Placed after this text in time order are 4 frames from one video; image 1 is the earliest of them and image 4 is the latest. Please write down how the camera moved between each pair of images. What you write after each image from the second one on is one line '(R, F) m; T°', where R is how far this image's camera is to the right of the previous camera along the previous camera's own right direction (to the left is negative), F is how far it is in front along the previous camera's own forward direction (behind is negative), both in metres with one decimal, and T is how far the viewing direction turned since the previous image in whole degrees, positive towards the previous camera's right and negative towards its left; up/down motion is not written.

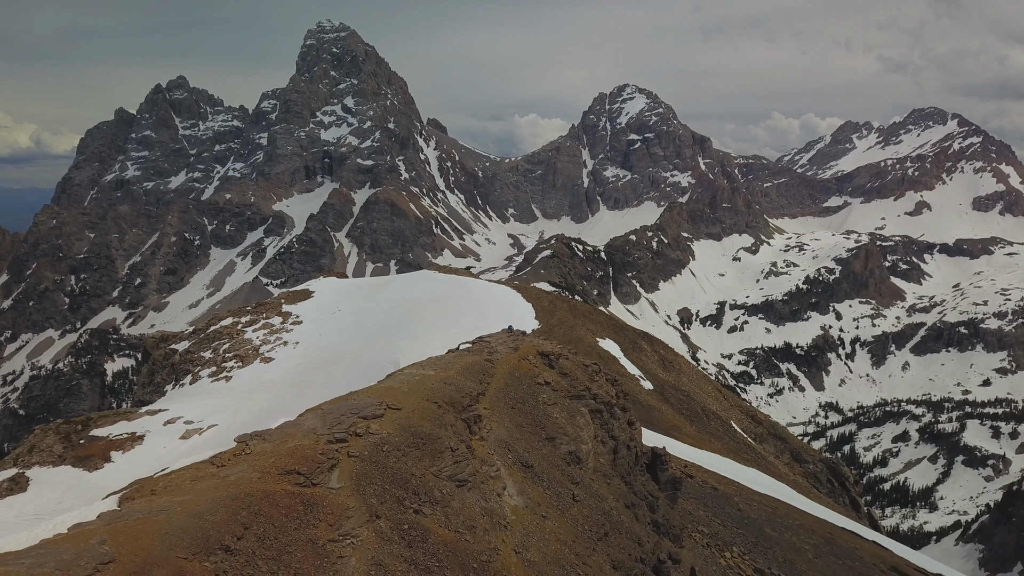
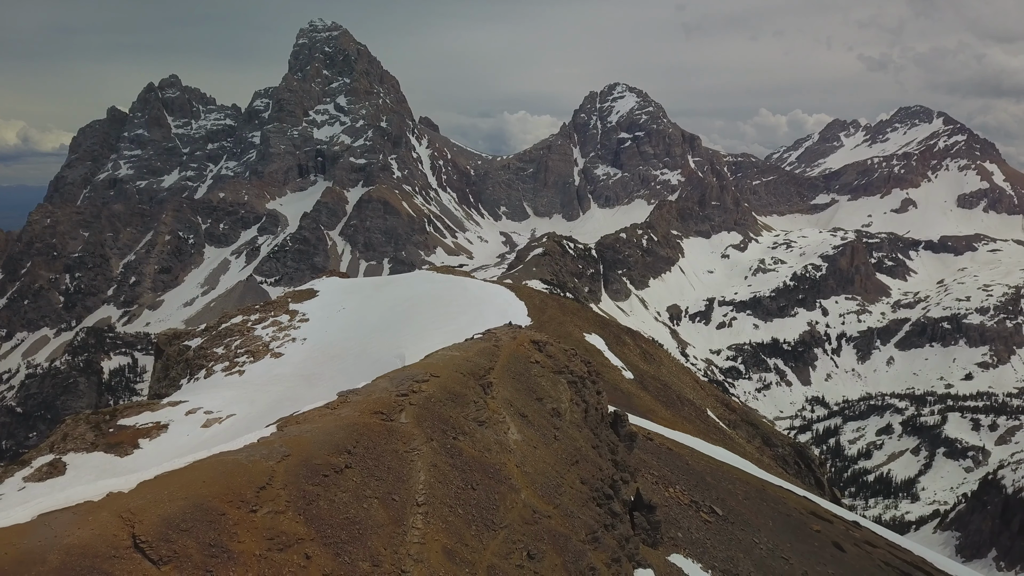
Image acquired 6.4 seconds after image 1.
(-0.6, -11.2) m; +1°
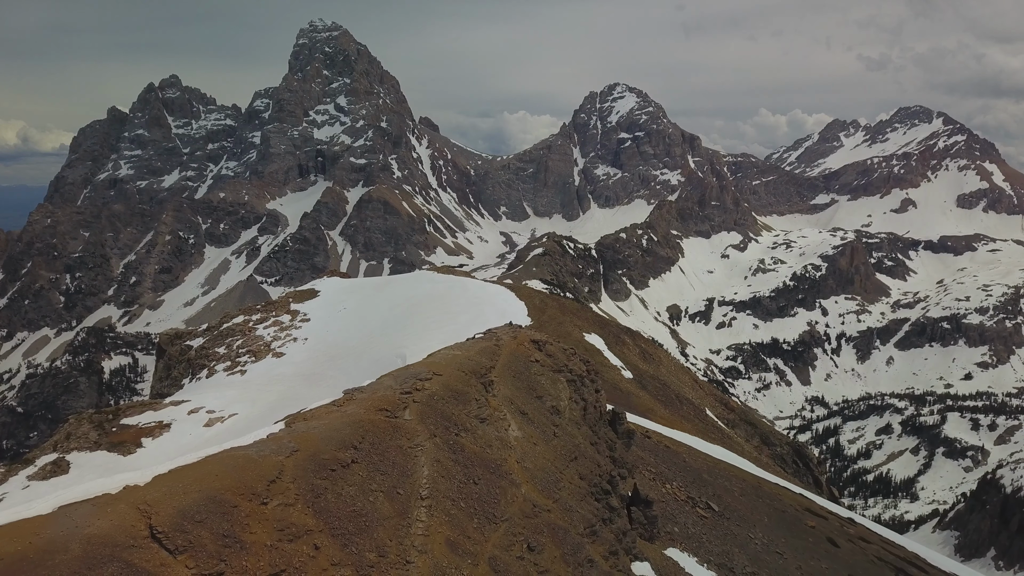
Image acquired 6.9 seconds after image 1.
(0.0, -0.9) m; 0°
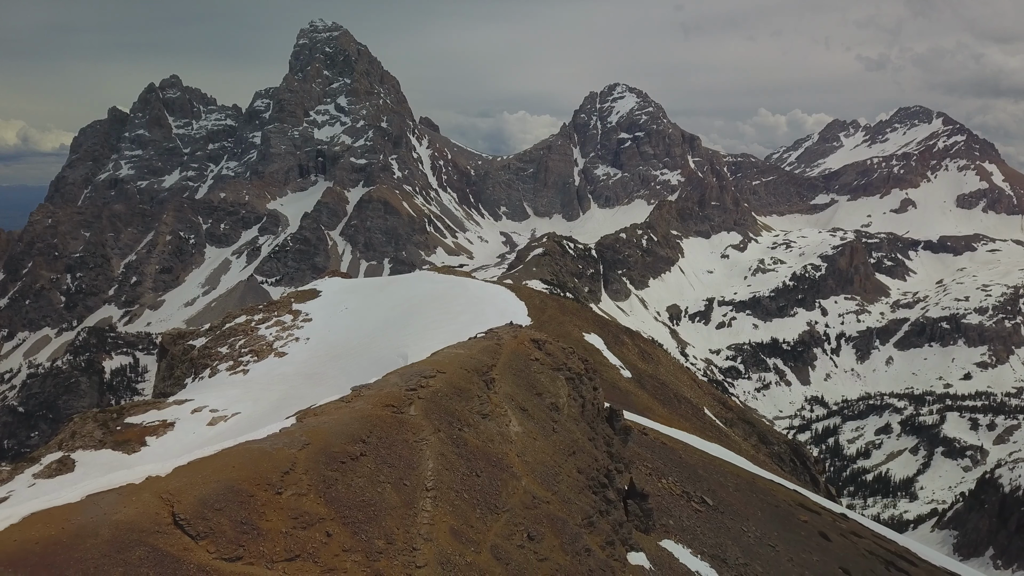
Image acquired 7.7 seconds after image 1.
(0.0, -1.4) m; 0°
